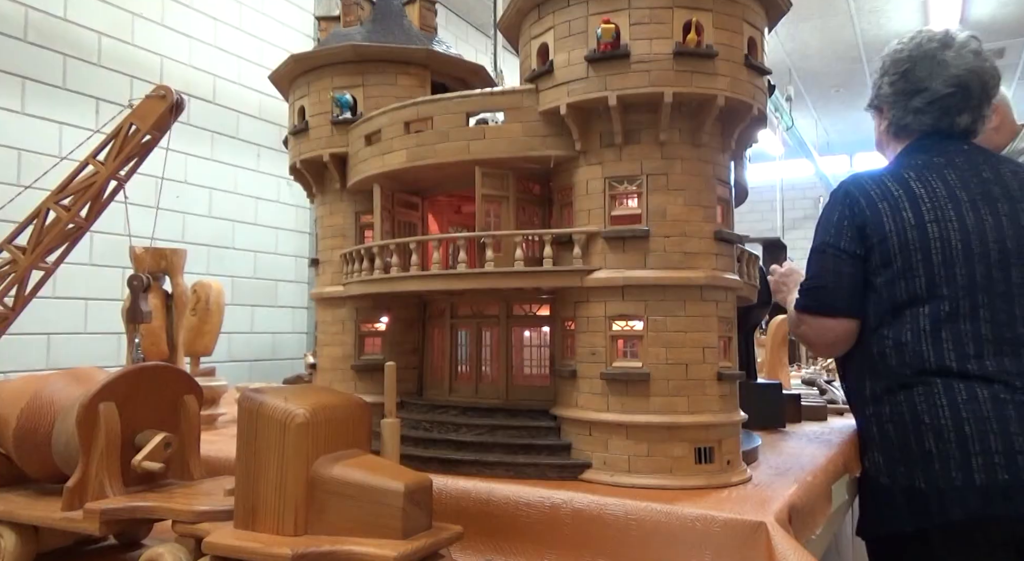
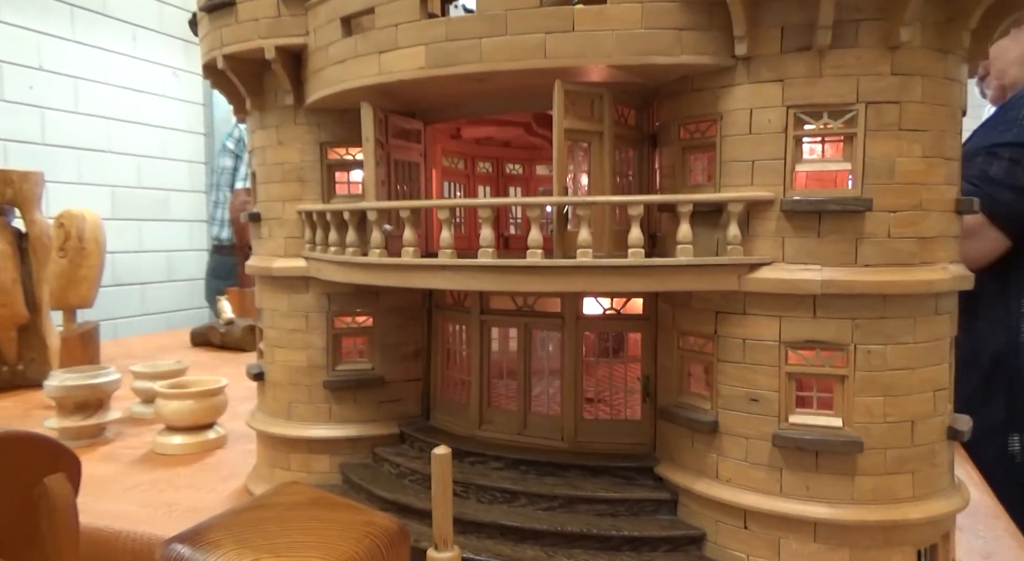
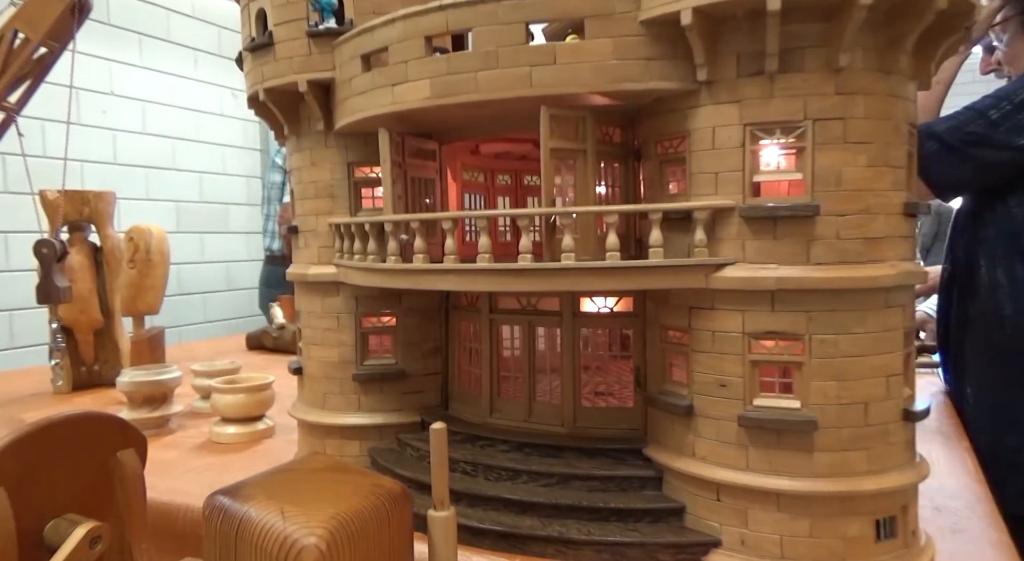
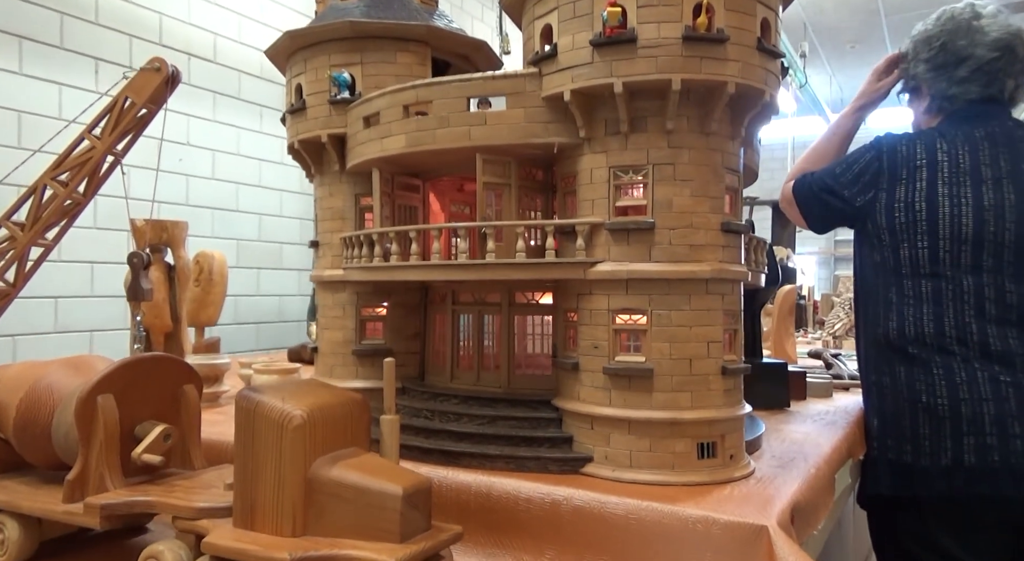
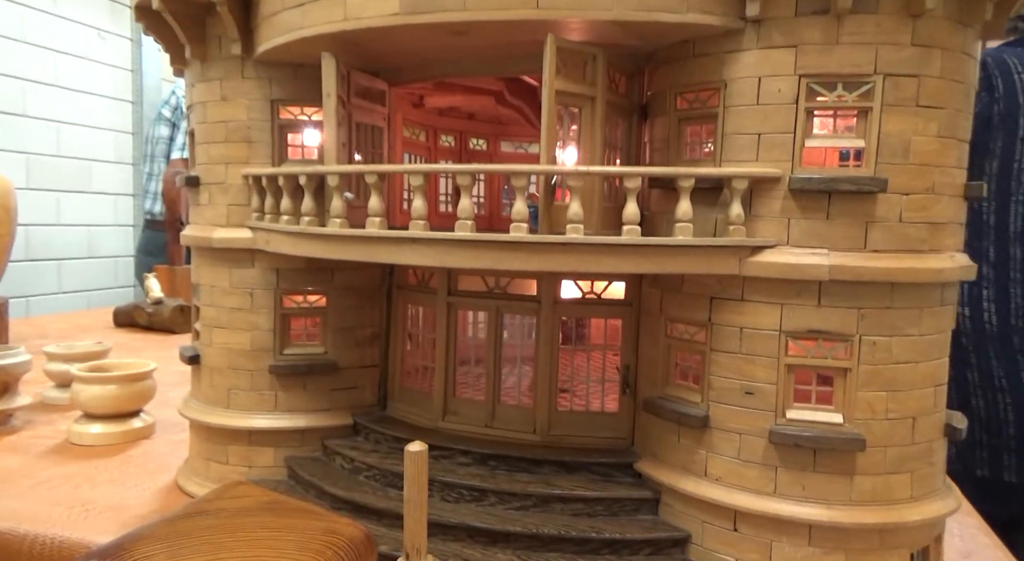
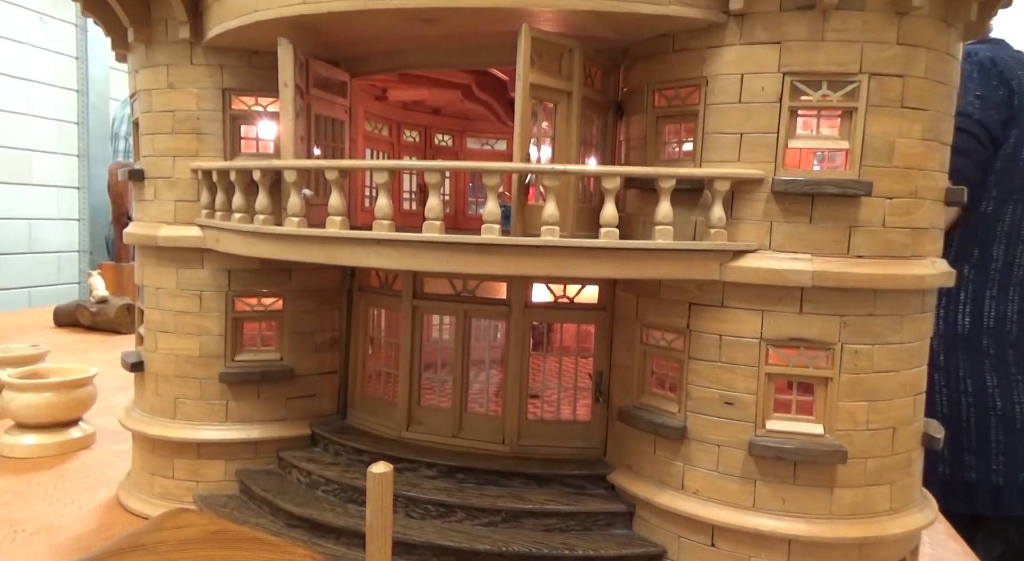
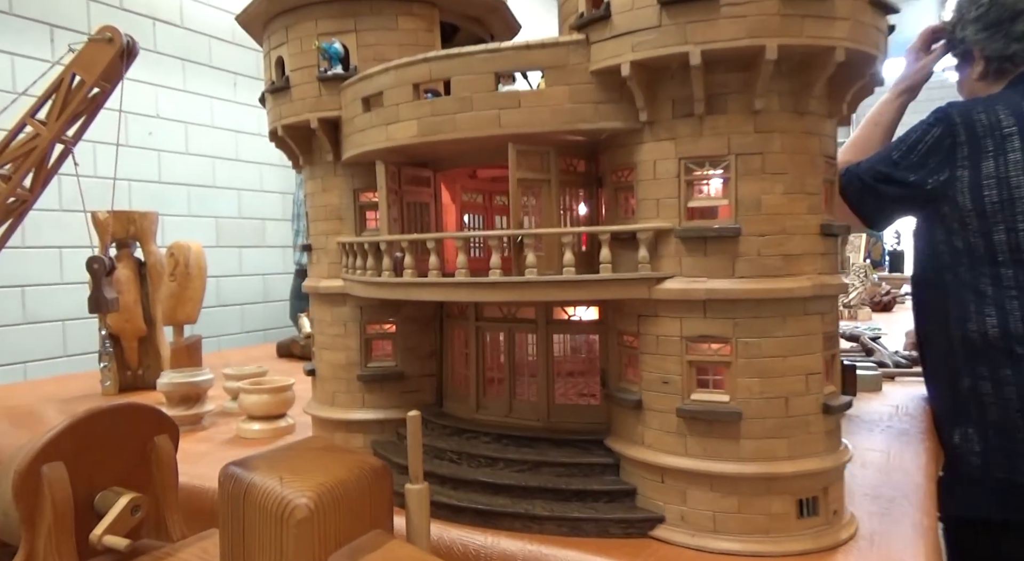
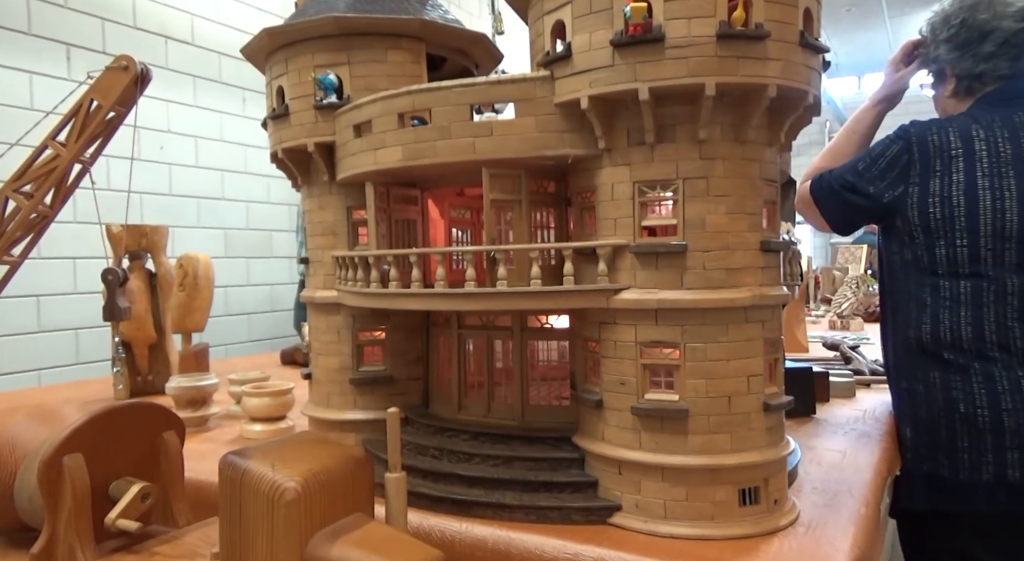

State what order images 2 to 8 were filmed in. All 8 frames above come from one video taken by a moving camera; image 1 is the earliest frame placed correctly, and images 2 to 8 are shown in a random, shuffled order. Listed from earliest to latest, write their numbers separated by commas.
4, 8, 7, 3, 2, 5, 6
